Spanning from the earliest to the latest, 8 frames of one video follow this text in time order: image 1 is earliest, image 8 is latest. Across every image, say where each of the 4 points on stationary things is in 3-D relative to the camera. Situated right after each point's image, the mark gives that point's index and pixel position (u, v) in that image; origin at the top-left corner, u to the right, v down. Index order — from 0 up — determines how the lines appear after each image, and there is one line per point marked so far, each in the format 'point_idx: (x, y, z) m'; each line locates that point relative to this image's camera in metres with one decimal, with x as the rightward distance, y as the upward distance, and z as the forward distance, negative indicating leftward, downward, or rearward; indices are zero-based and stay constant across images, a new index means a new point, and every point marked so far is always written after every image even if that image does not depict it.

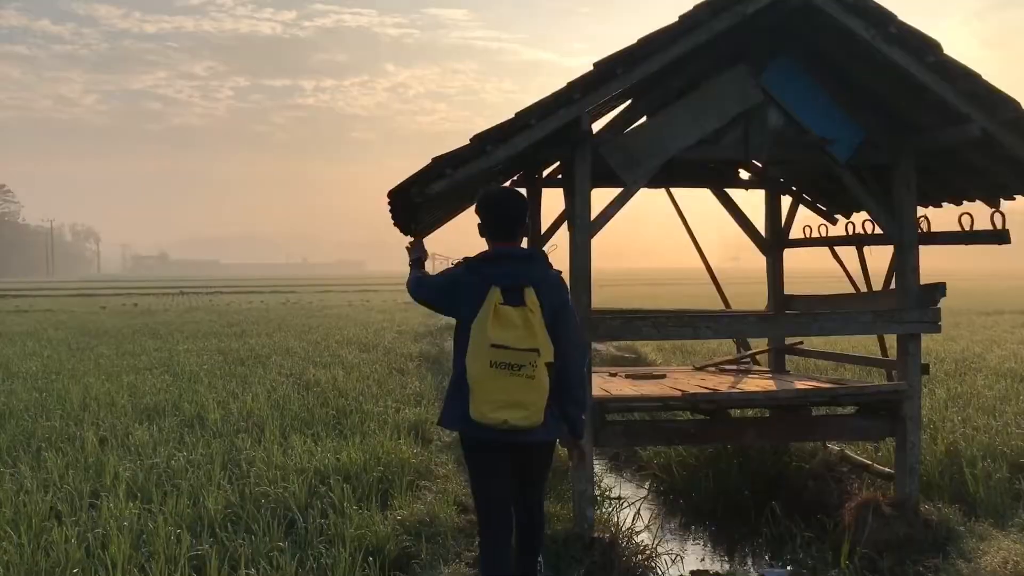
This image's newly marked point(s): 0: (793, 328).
0: (+1.7, -0.3, +5.2) m
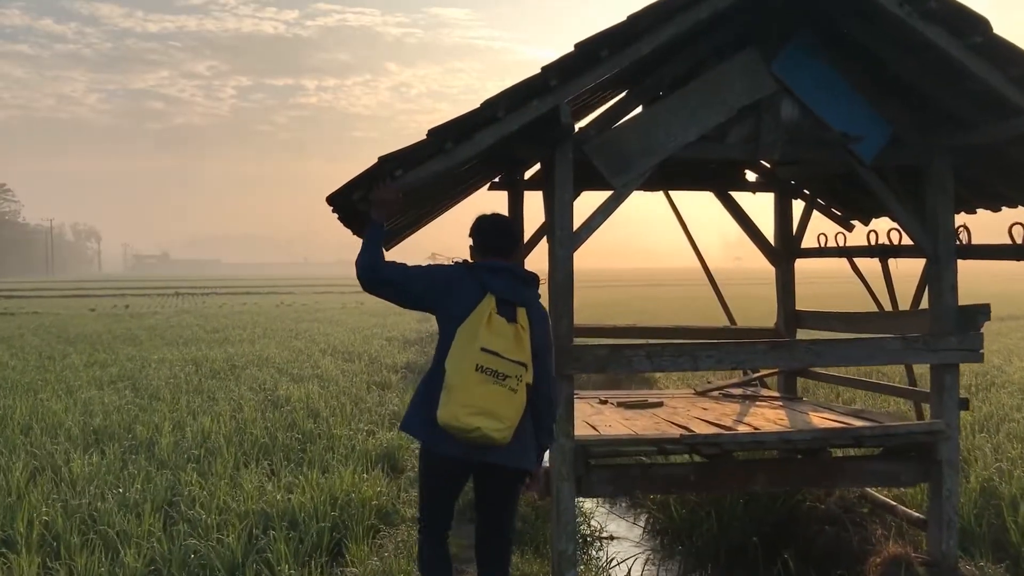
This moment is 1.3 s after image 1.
0: (+1.5, -0.4, +4.4) m
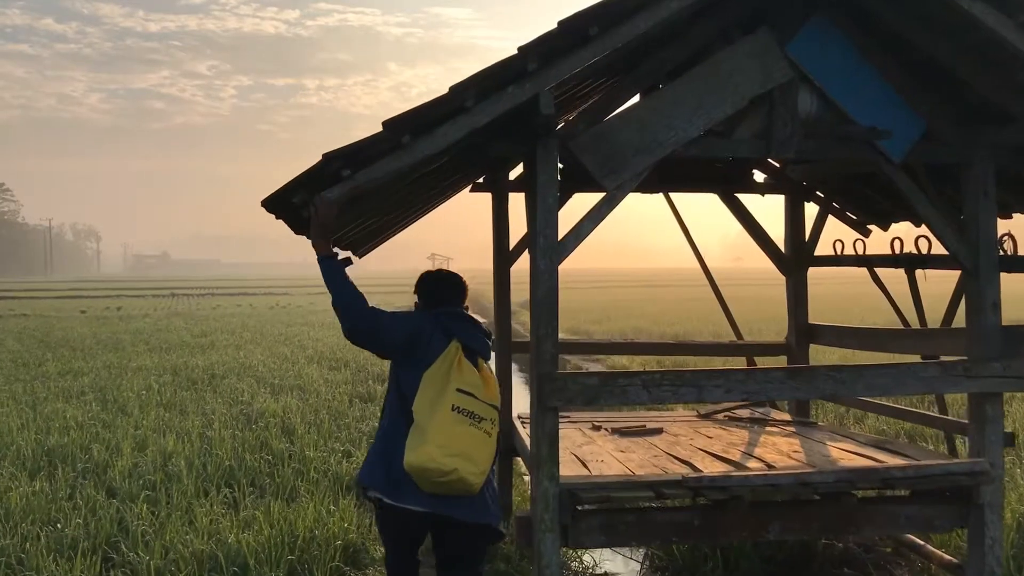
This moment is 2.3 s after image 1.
0: (+1.4, -0.5, +3.8) m
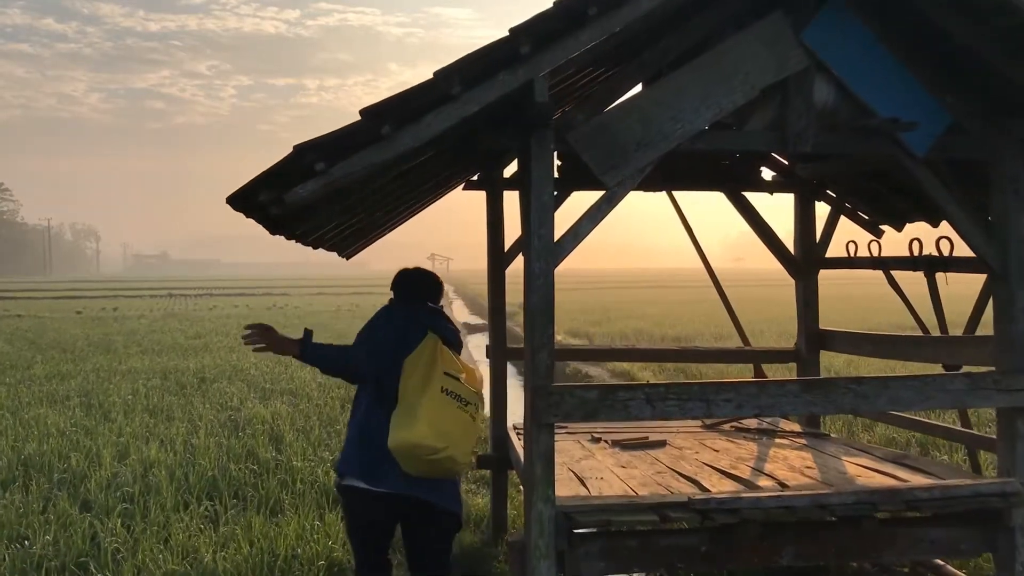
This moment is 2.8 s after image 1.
0: (+1.4, -0.5, +3.5) m
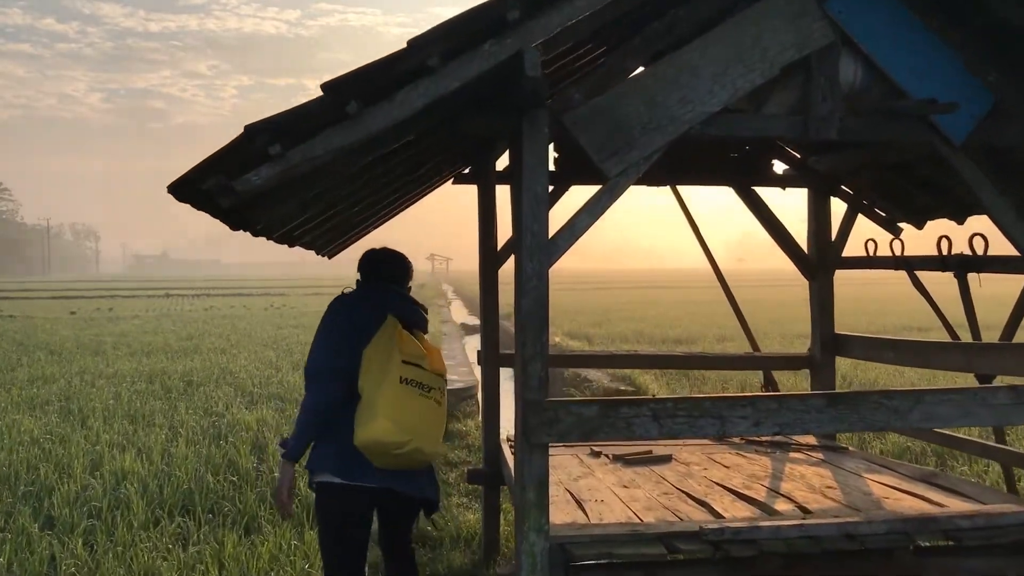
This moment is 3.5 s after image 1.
0: (+1.4, -0.5, +3.1) m
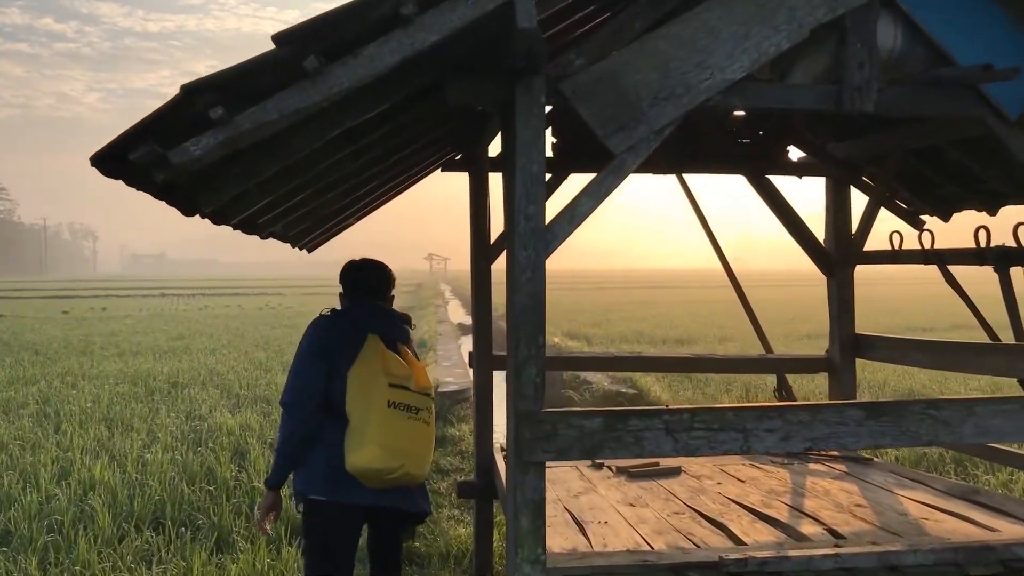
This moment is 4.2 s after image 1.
0: (+1.3, -0.5, +2.7) m
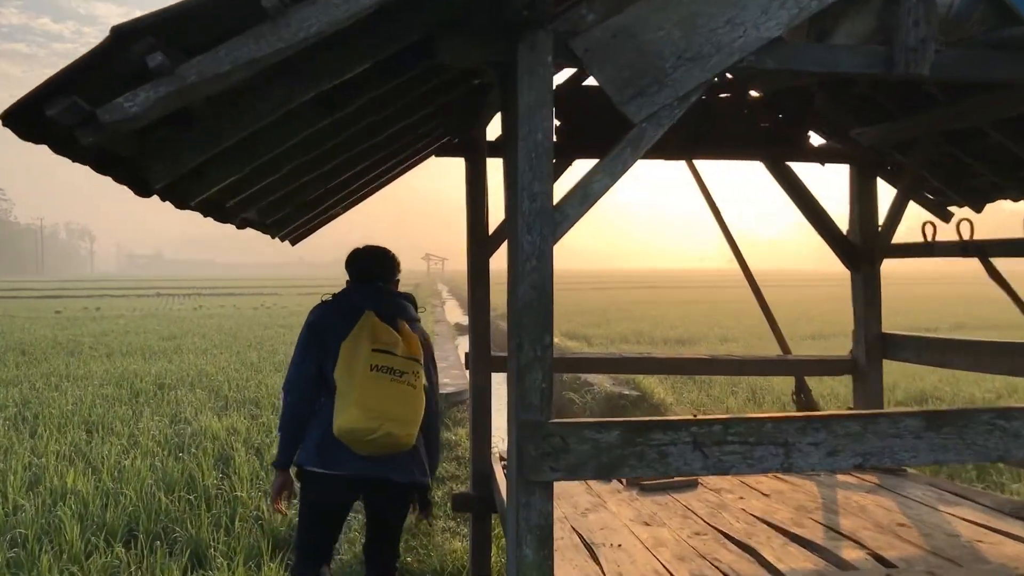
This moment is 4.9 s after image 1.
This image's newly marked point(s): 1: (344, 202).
0: (+1.3, -0.4, +2.4) m
1: (-0.9, +0.4, +4.4) m
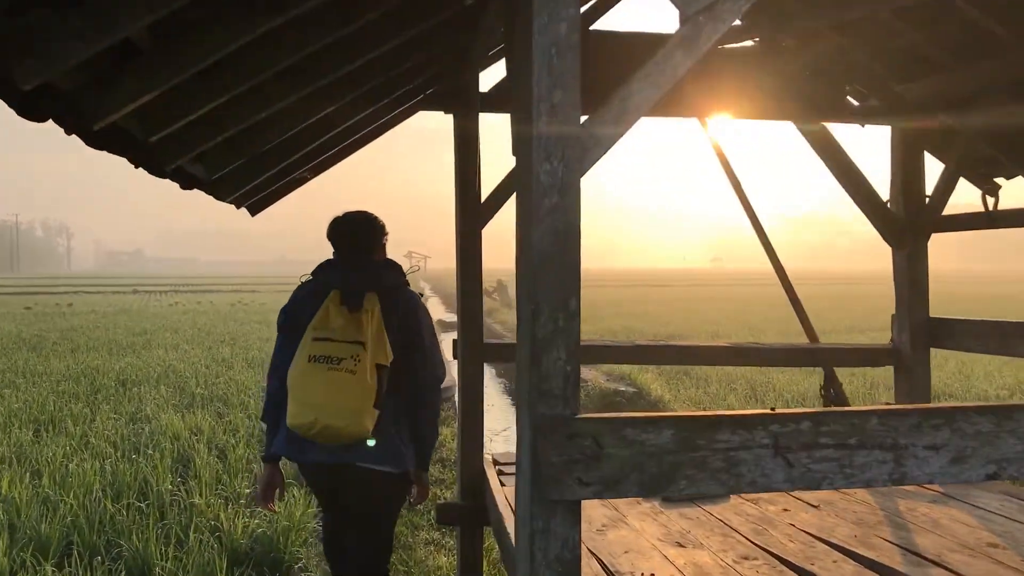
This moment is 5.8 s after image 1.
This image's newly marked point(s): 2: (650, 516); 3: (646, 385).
0: (+1.4, -0.3, +1.8) m
1: (-0.9, +0.6, +3.8) m
2: (+0.5, -0.8, +2.9) m
3: (+1.7, -1.3, +11.1) m
